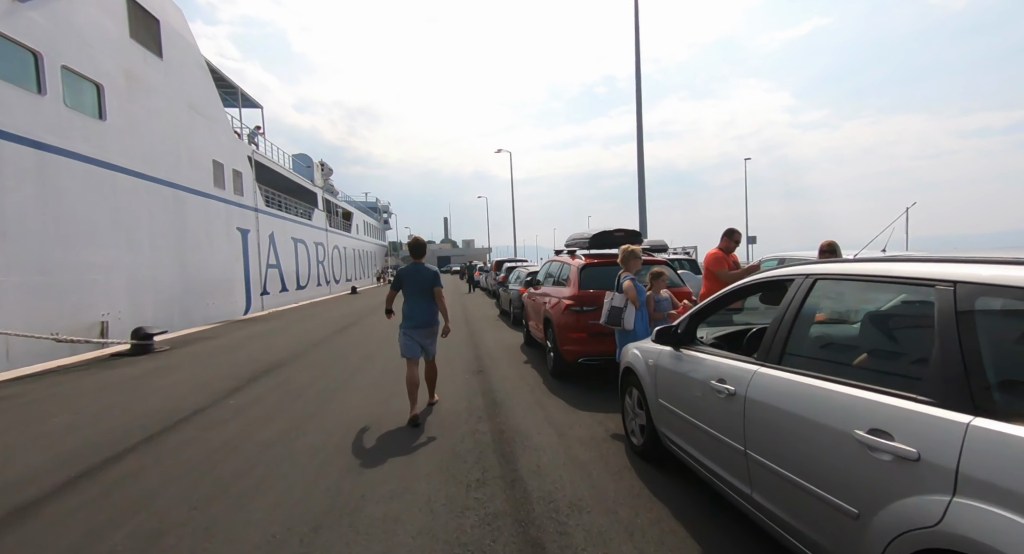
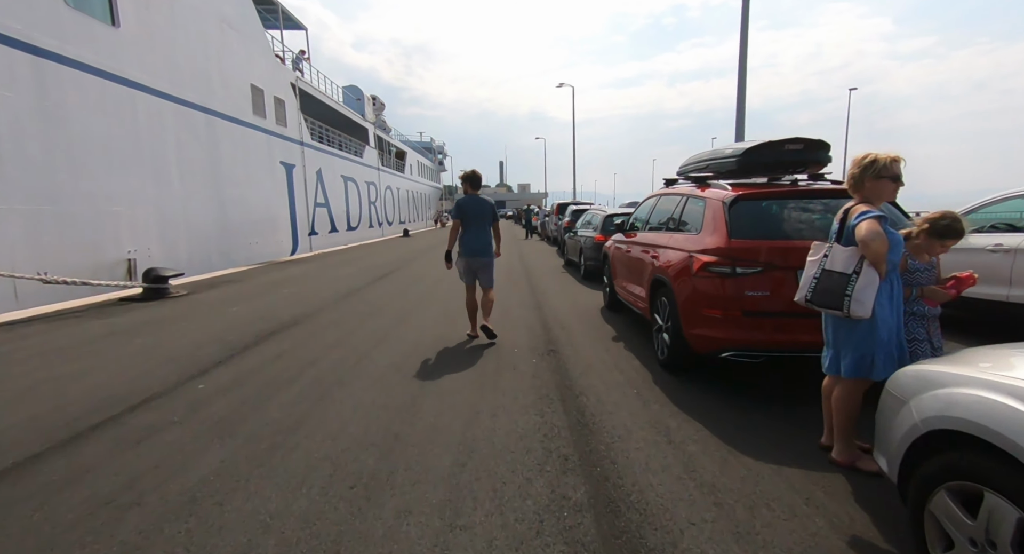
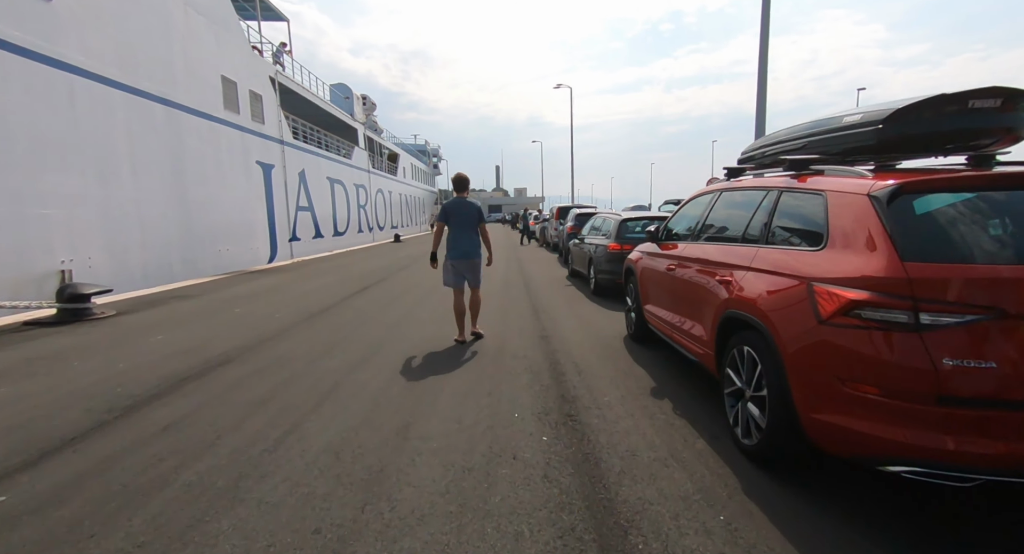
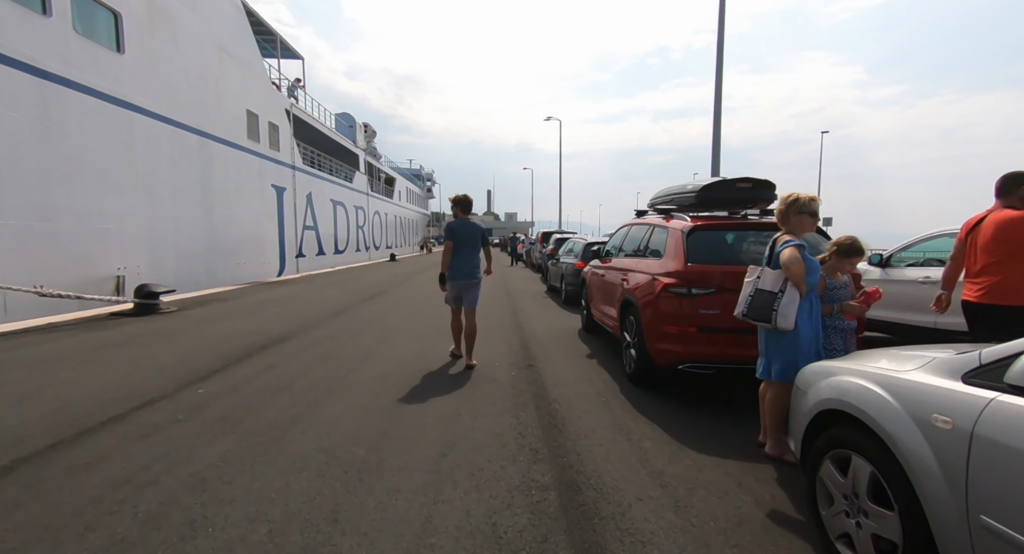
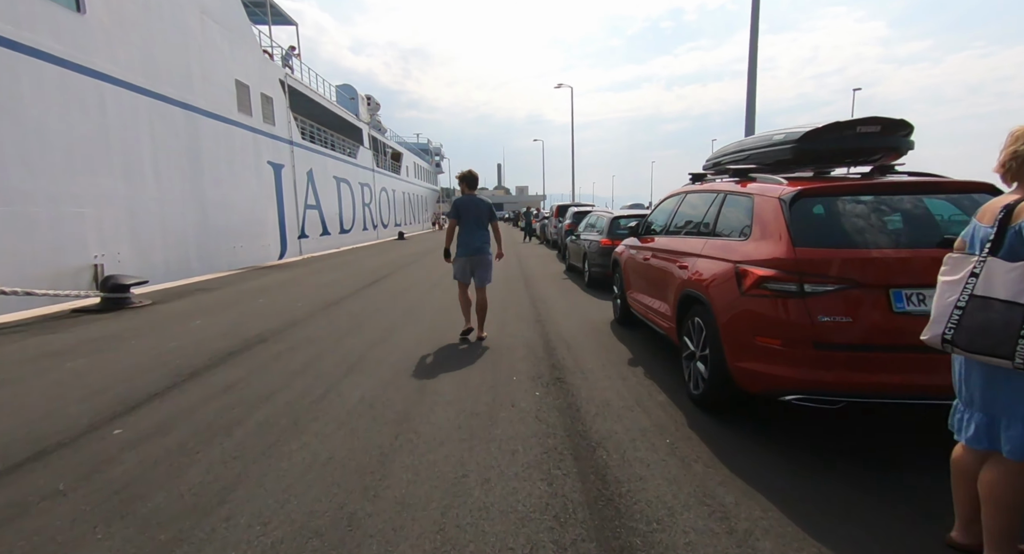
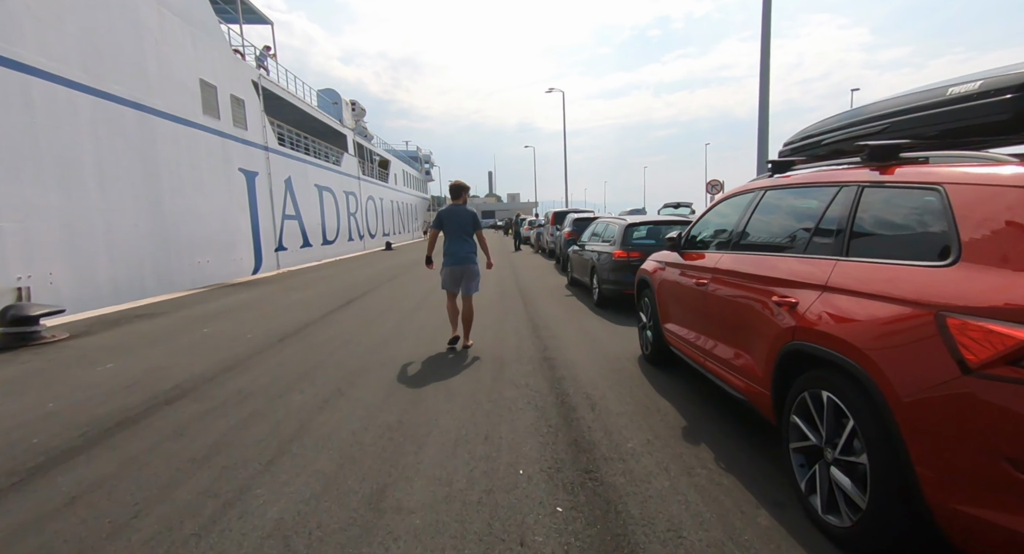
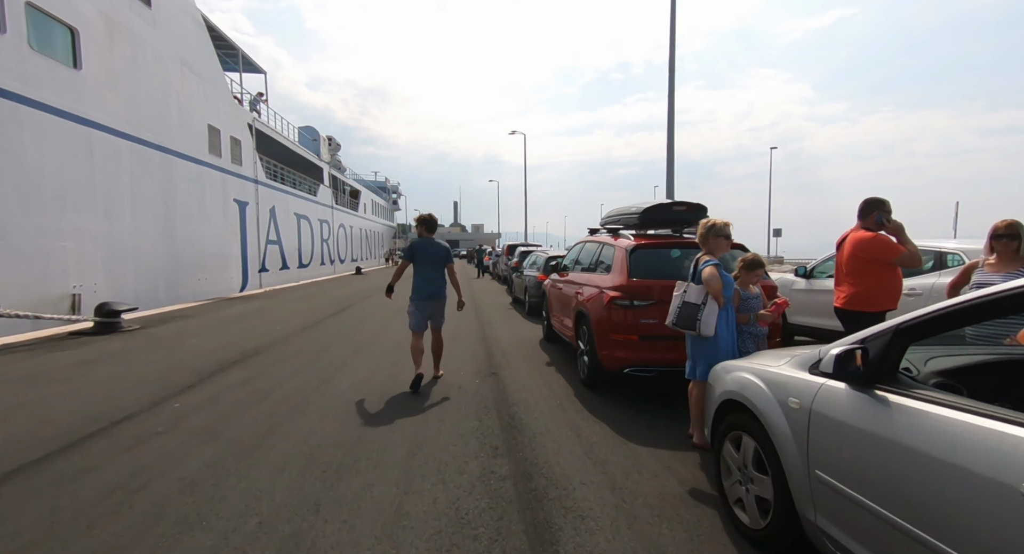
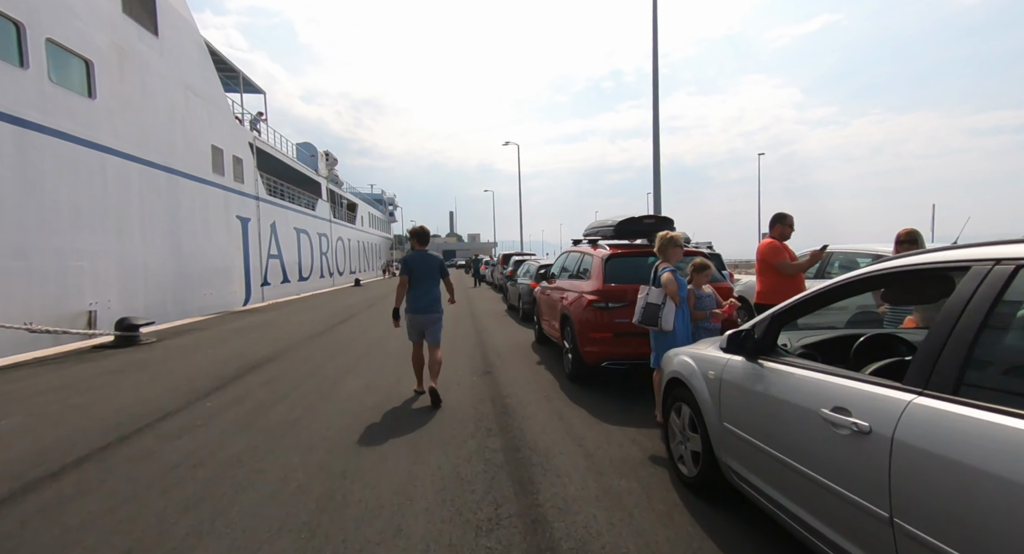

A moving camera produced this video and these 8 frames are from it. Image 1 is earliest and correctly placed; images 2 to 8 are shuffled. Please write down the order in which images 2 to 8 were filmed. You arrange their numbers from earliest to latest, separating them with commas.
8, 7, 4, 2, 5, 3, 6
